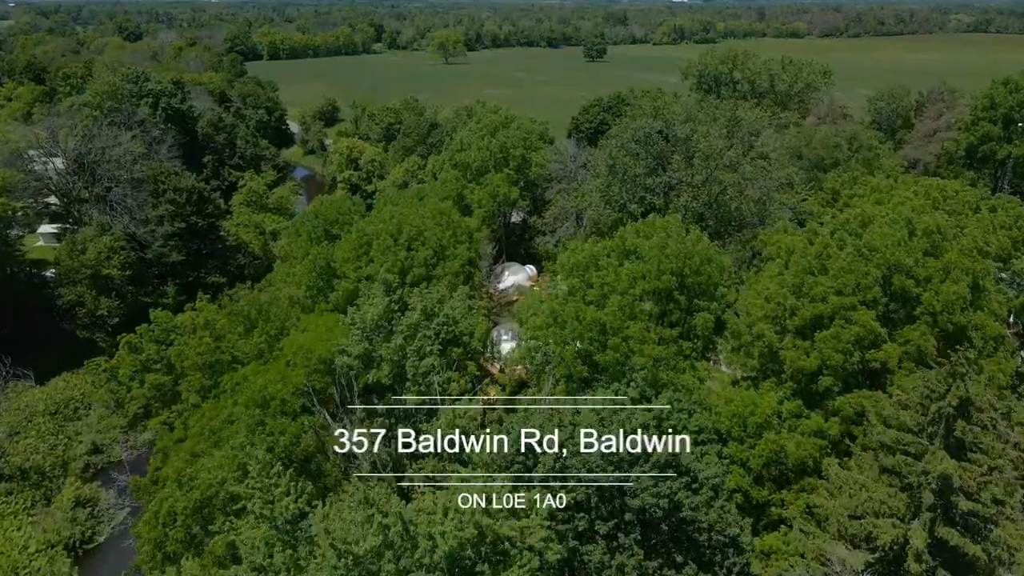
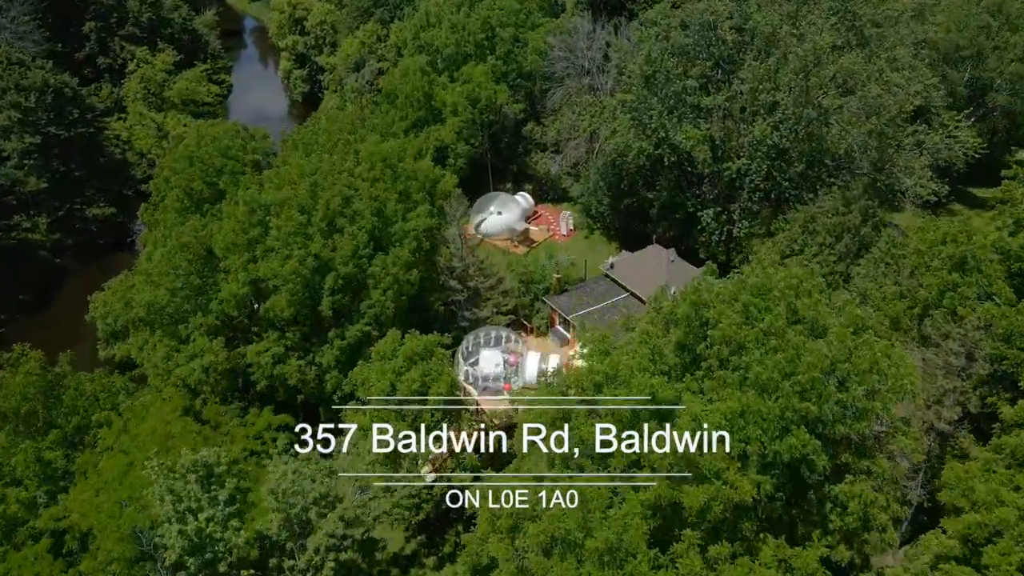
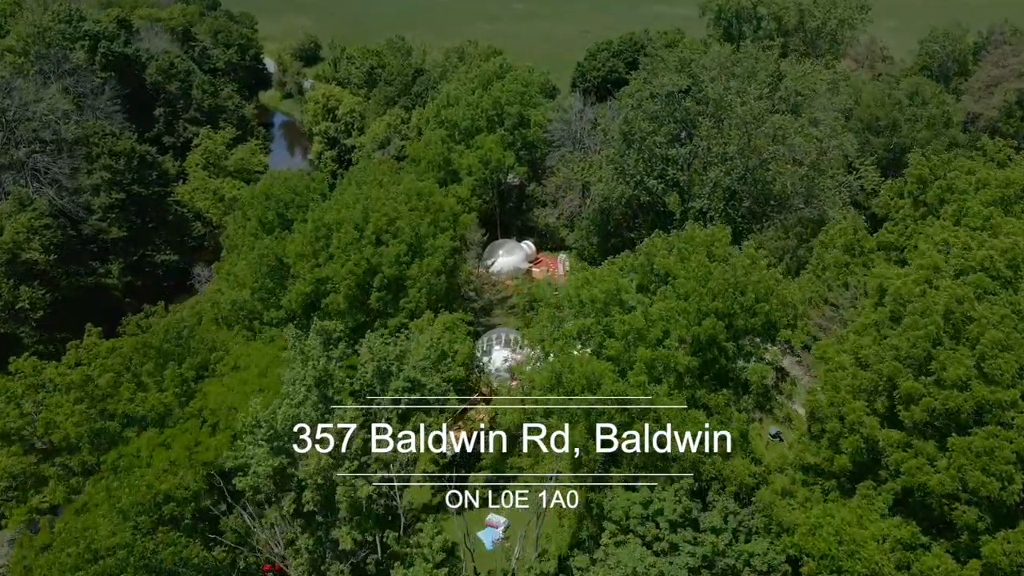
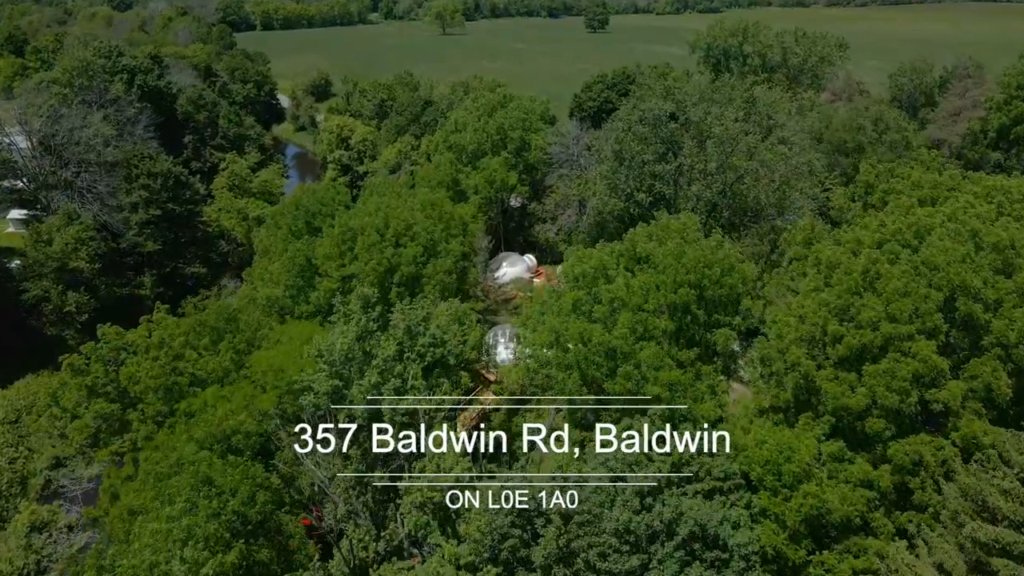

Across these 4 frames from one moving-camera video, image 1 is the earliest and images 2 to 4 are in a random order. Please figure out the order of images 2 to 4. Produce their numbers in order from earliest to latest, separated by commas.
4, 3, 2
